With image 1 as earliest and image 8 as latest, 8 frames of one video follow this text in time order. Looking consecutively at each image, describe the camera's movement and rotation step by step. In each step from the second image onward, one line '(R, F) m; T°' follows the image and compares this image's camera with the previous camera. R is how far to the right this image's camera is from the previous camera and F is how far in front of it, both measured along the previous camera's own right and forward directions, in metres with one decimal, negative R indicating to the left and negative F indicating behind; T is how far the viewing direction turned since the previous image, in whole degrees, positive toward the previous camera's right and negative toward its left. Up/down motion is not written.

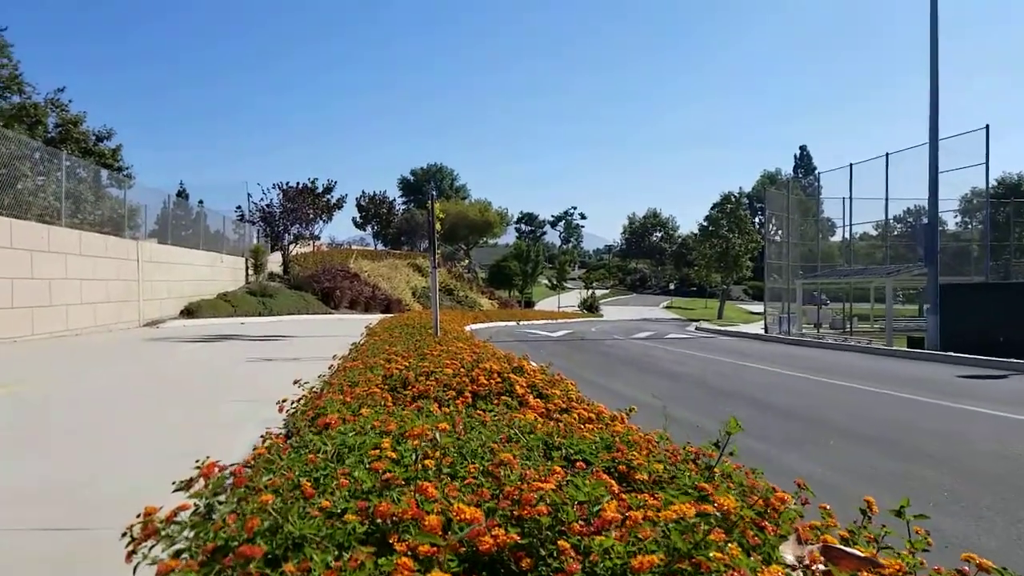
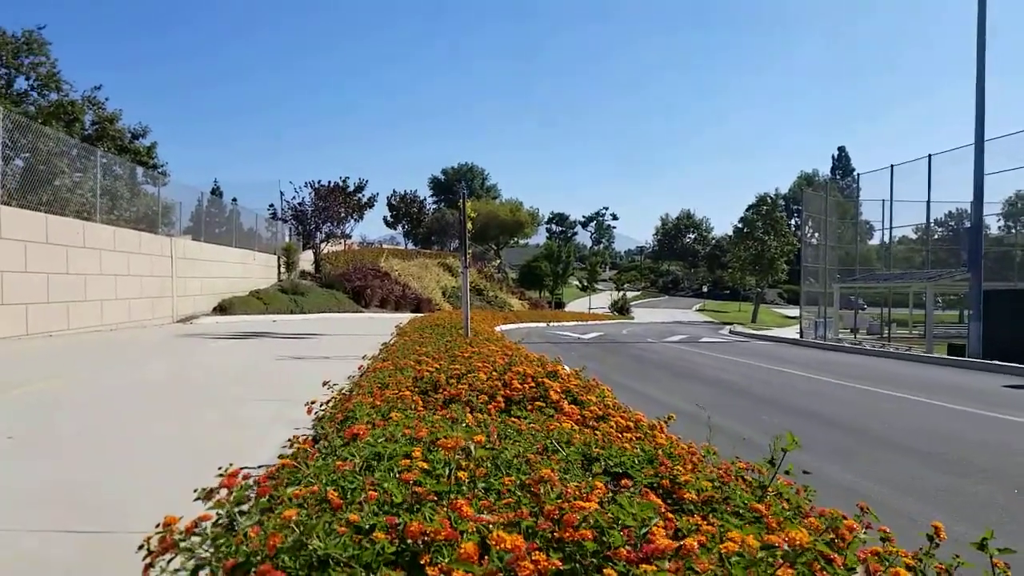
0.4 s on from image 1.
(0.0, +0.2) m; -2°
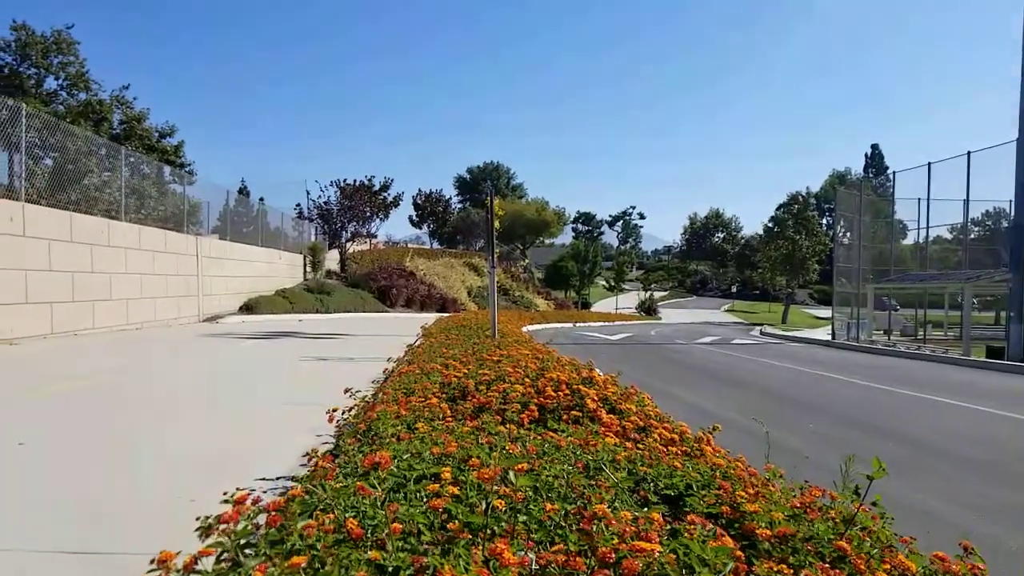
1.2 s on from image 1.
(-0.1, +0.4) m; -2°
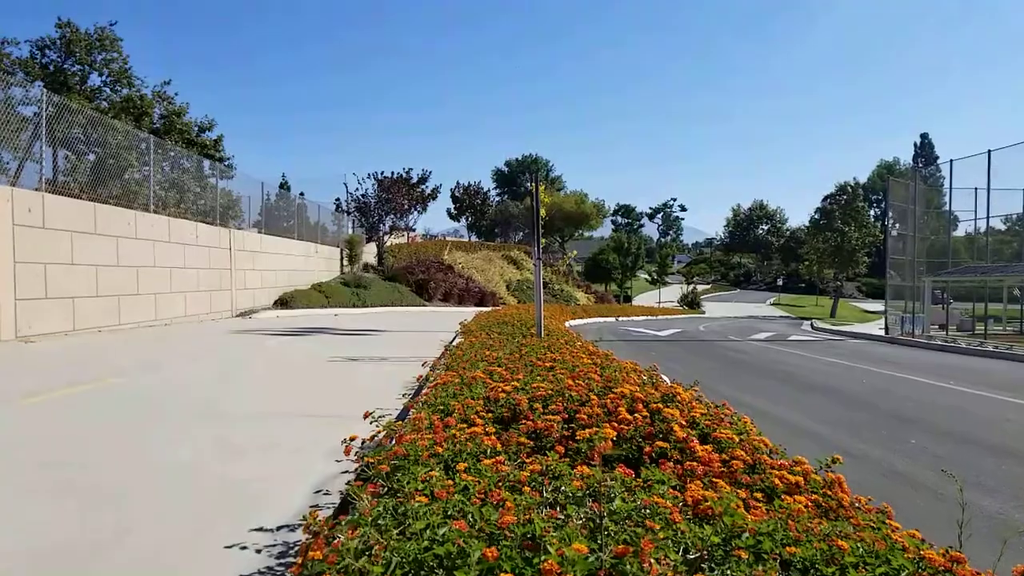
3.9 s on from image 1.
(-0.1, +1.0) m; -3°
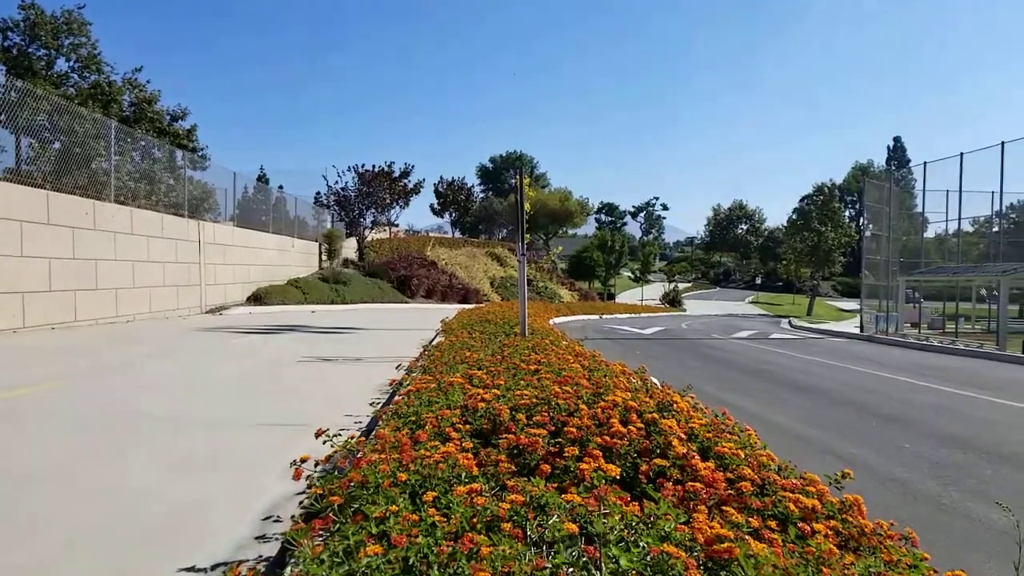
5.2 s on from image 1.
(0.0, +0.4) m; +1°
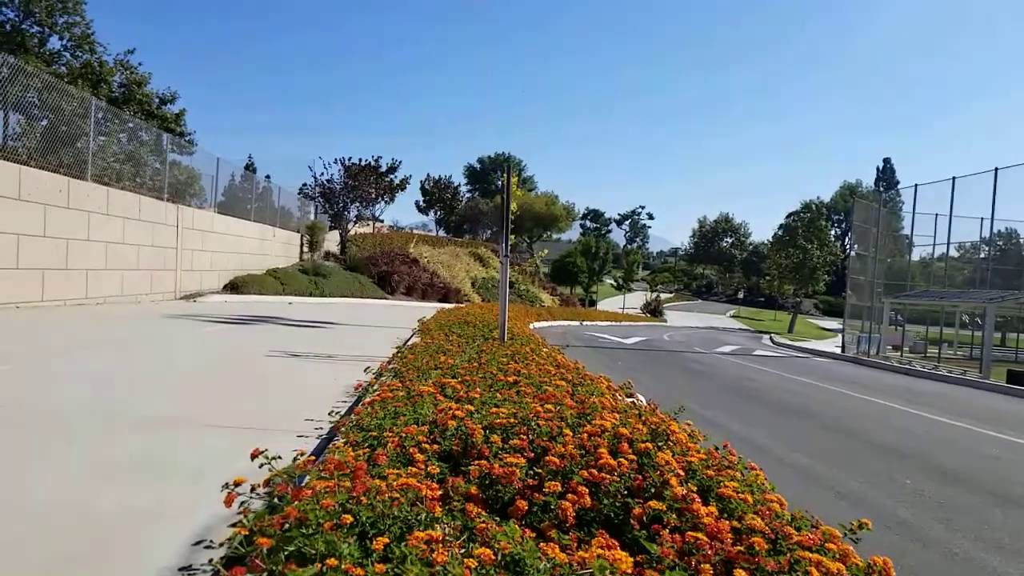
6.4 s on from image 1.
(0.0, +0.5) m; +1°
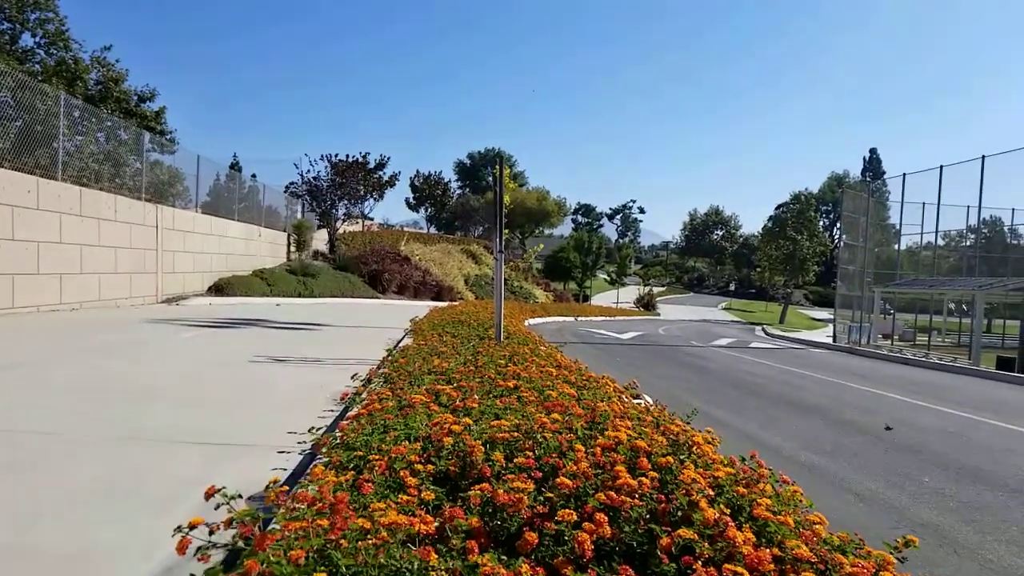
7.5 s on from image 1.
(0.0, +0.4) m; +1°
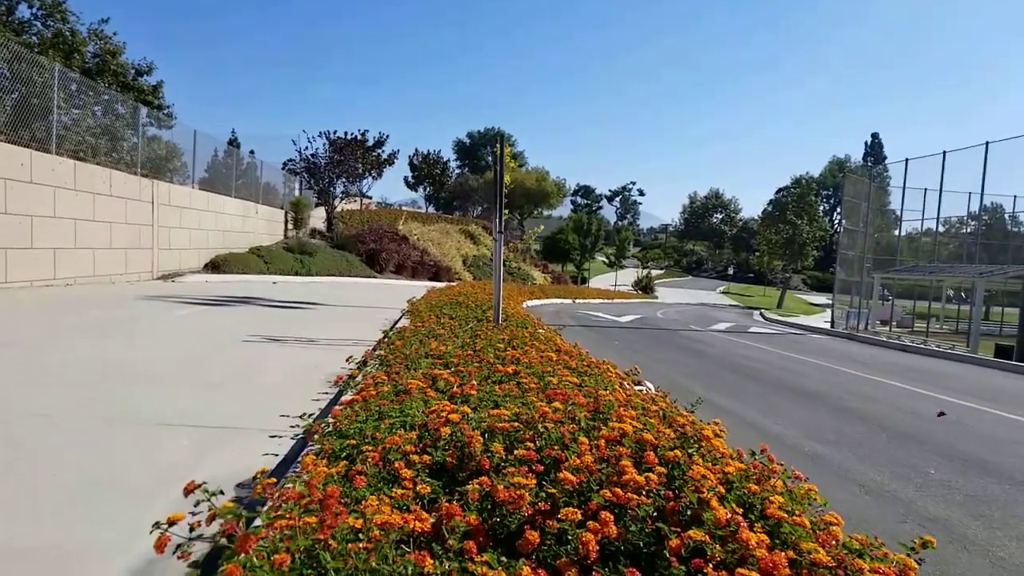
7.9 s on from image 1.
(0.0, +0.2) m; 0°
